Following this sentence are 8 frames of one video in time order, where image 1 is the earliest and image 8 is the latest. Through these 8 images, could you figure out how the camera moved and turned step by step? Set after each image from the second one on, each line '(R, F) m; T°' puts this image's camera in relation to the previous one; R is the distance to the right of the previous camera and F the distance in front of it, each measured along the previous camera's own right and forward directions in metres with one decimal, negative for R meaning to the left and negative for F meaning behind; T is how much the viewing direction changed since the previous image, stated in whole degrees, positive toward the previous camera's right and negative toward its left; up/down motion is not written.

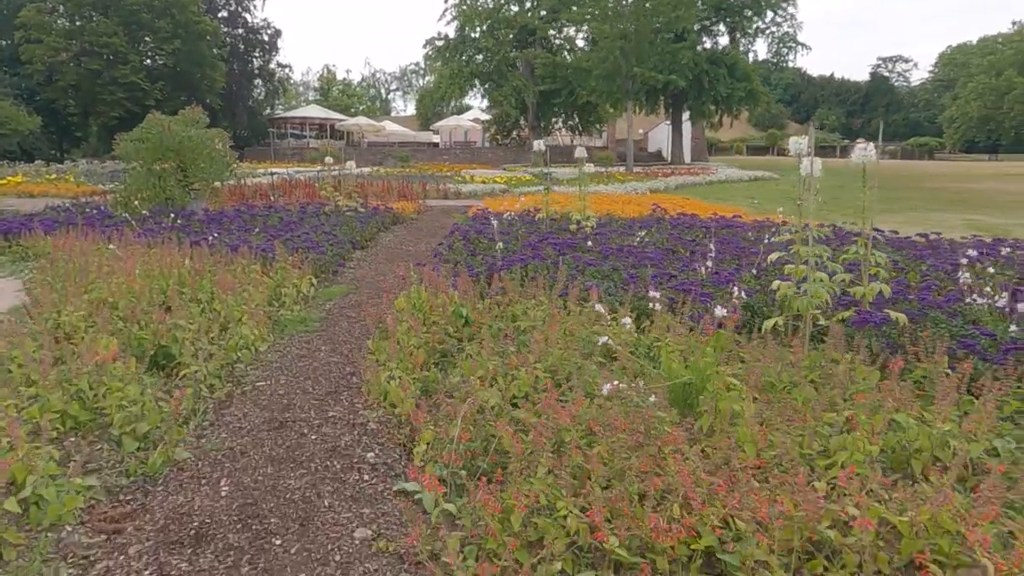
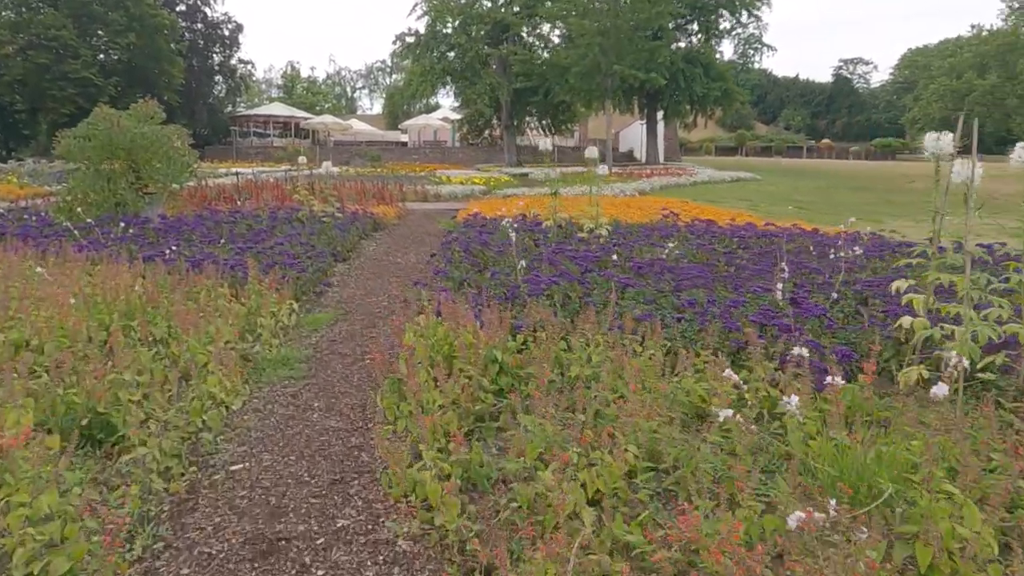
(-0.5, +1.2) m; +3°
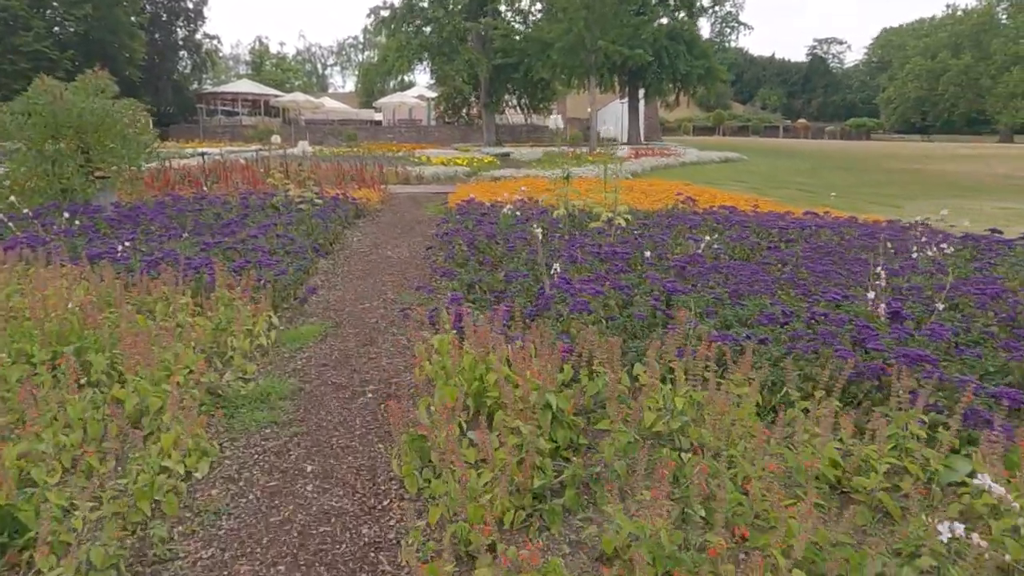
(-0.4, +1.0) m; +2°
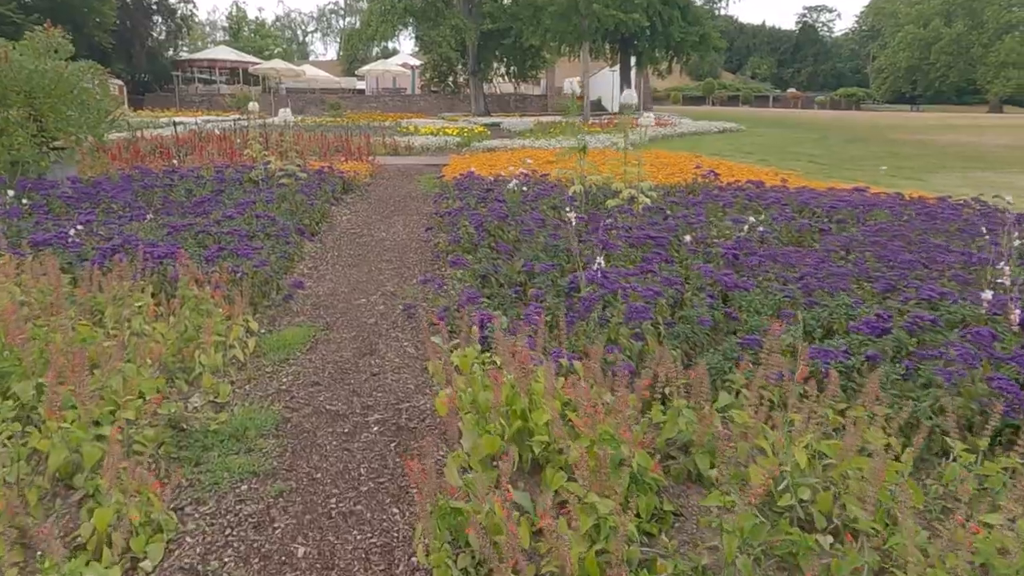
(-0.3, +0.9) m; +1°
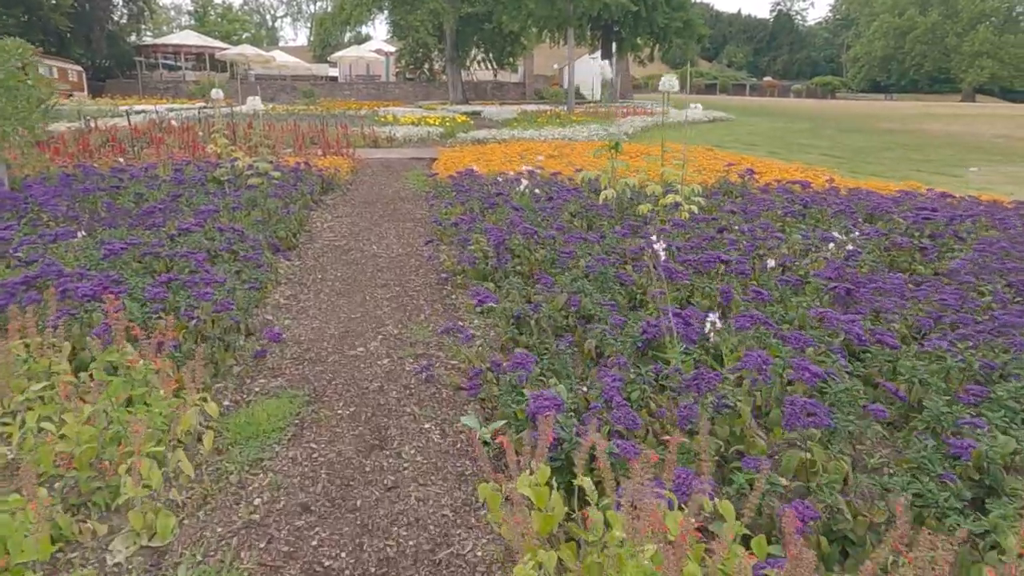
(-0.4, +1.2) m; +2°
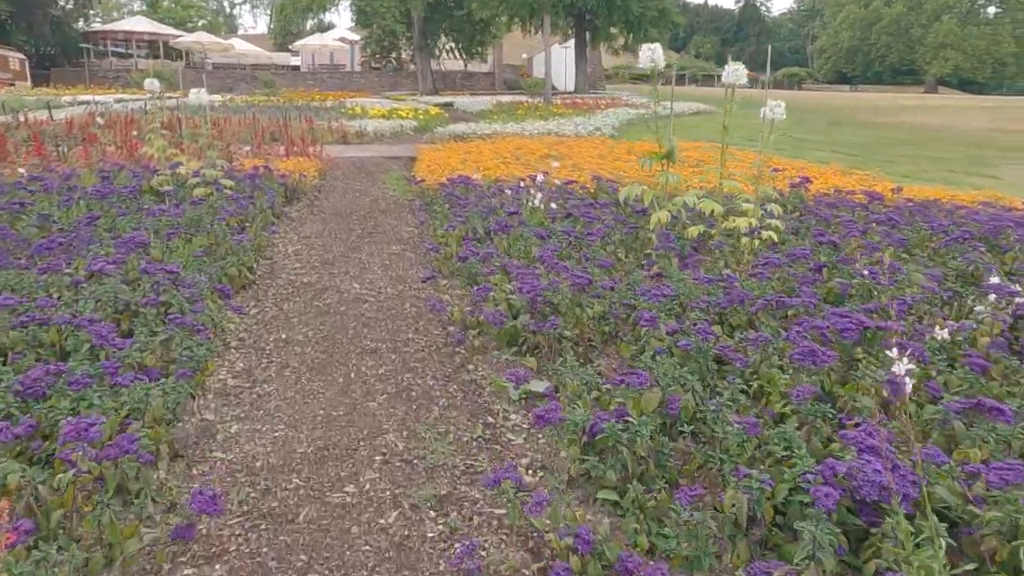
(-0.4, +1.4) m; +3°
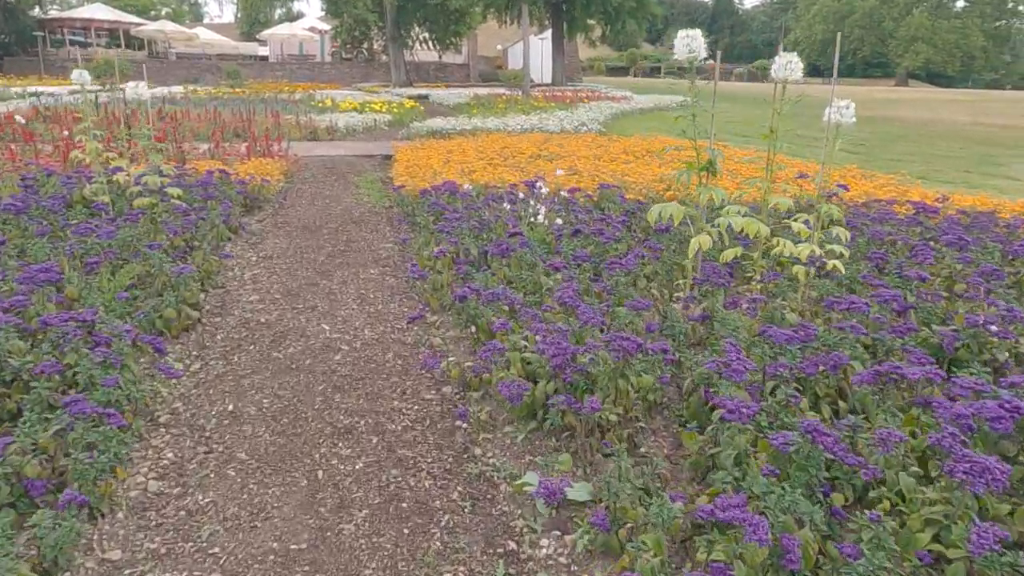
(-0.2, +0.9) m; +2°
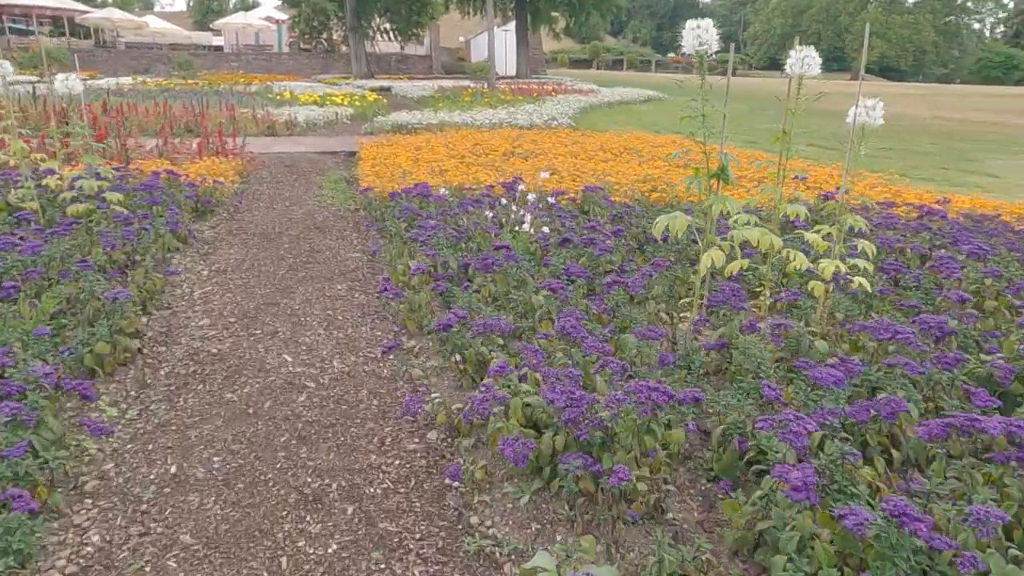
(-0.1, +0.5) m; +3°
